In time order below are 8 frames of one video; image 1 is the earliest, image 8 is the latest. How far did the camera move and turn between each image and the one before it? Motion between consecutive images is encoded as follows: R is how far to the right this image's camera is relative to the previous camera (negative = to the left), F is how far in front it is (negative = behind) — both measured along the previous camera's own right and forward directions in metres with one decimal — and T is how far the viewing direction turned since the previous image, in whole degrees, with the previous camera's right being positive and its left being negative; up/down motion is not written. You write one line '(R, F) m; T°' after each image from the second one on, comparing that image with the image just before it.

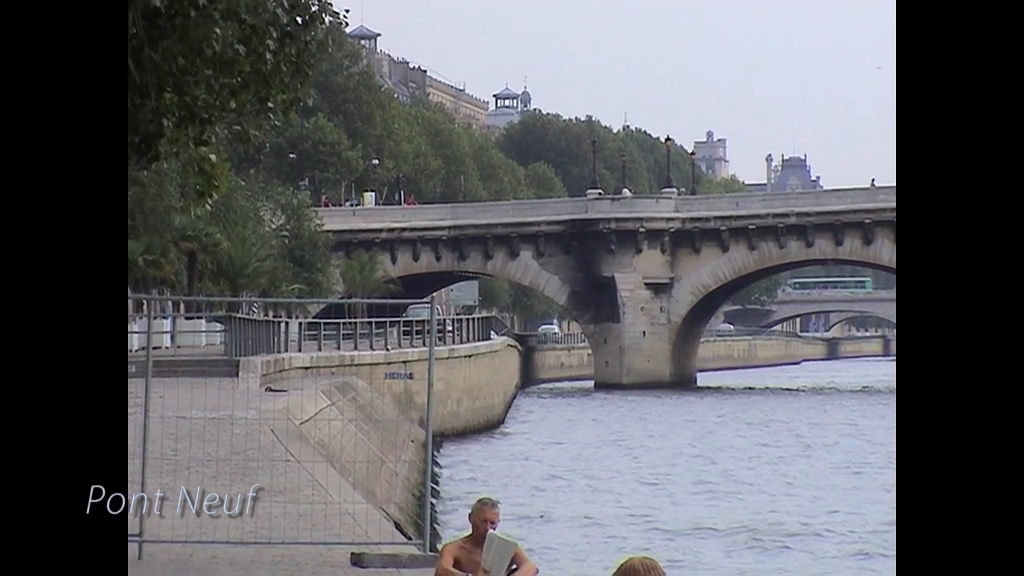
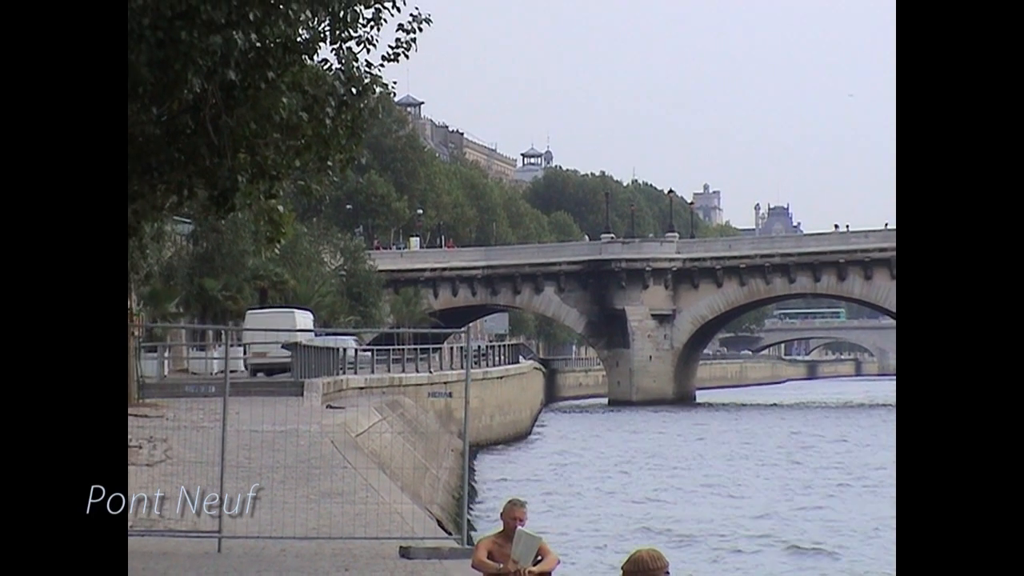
(+0.1, -1.9) m; -1°
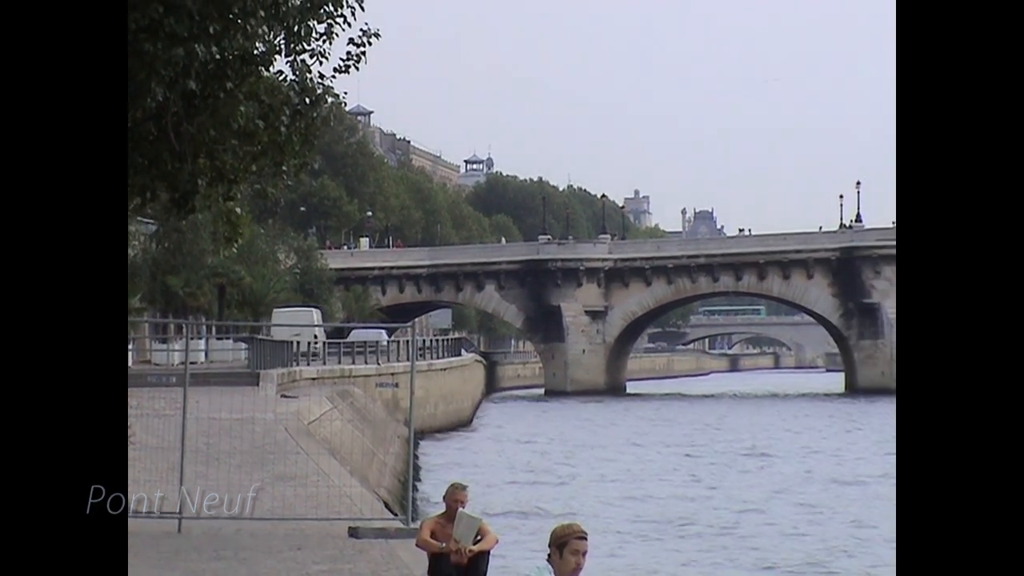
(+0.1, -0.9) m; +1°
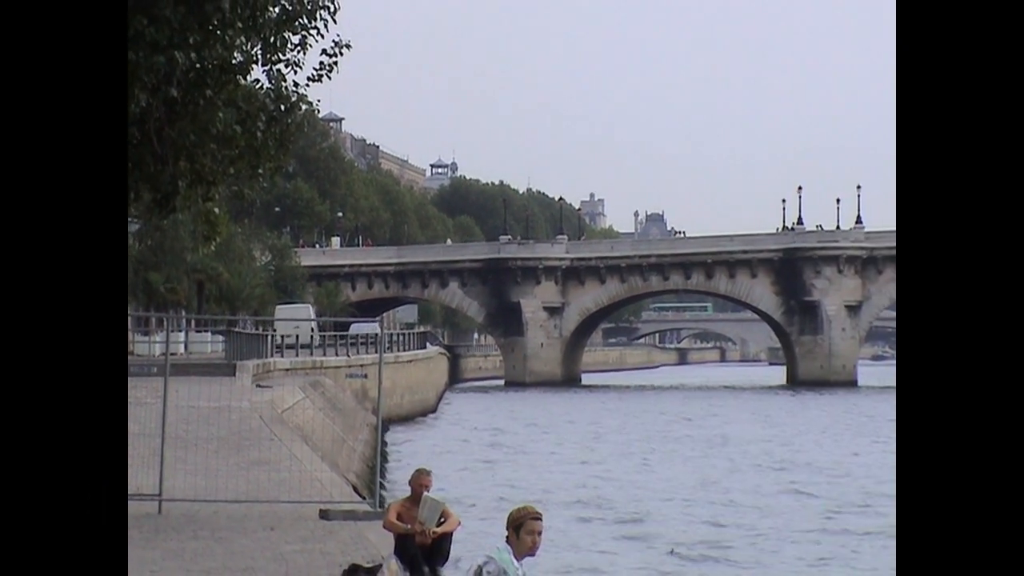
(+0.1, -0.9) m; +1°
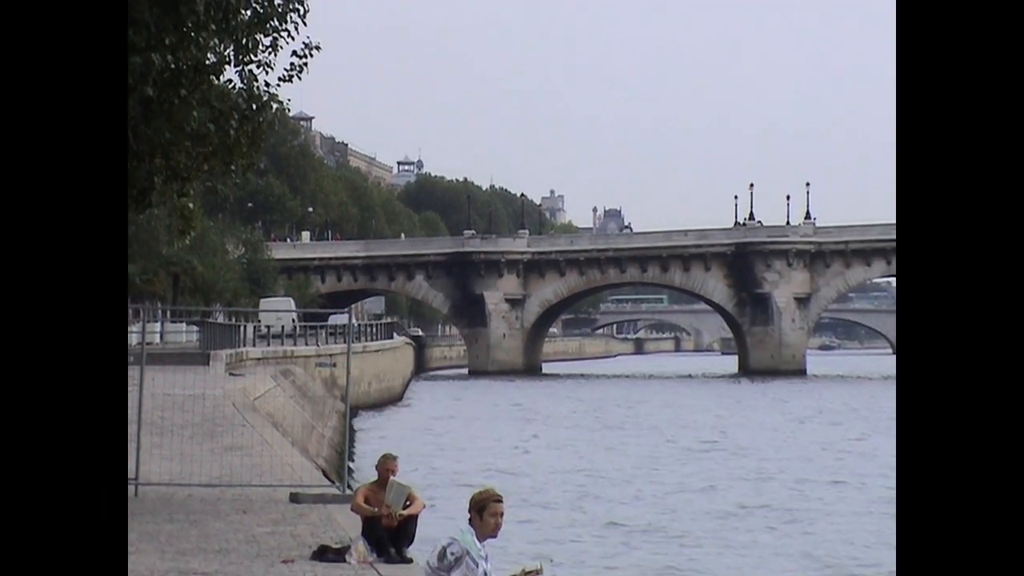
(+0.1, -0.6) m; +1°
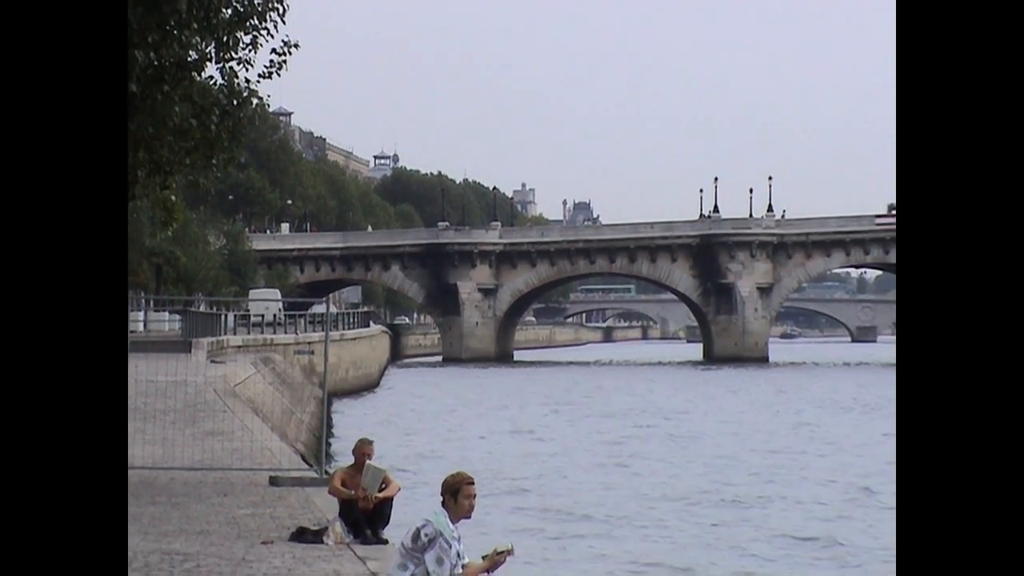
(+0.1, -0.5) m; 0°
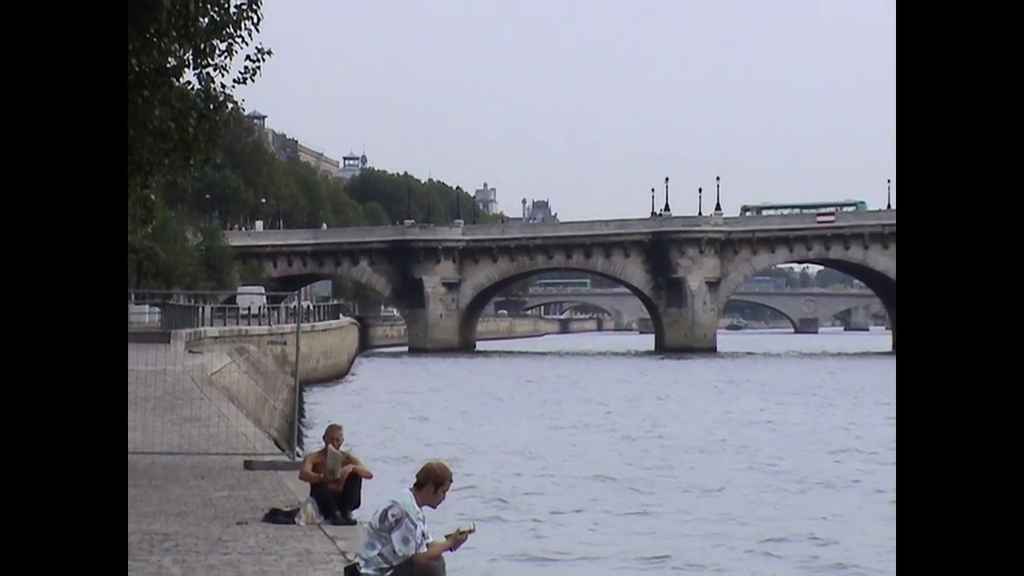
(+0.1, -0.9) m; +1°
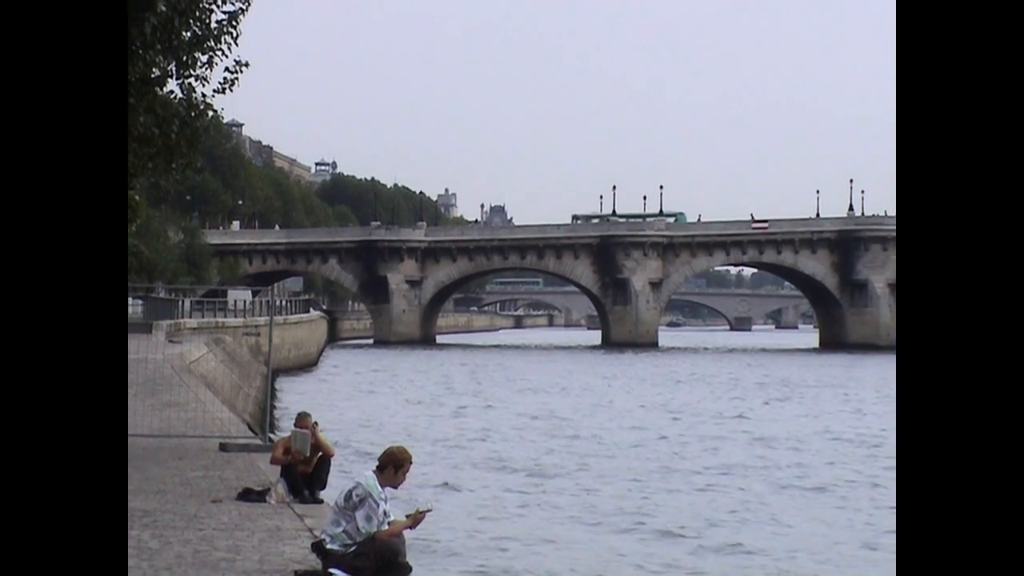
(+0.2, -1.3) m; 0°
